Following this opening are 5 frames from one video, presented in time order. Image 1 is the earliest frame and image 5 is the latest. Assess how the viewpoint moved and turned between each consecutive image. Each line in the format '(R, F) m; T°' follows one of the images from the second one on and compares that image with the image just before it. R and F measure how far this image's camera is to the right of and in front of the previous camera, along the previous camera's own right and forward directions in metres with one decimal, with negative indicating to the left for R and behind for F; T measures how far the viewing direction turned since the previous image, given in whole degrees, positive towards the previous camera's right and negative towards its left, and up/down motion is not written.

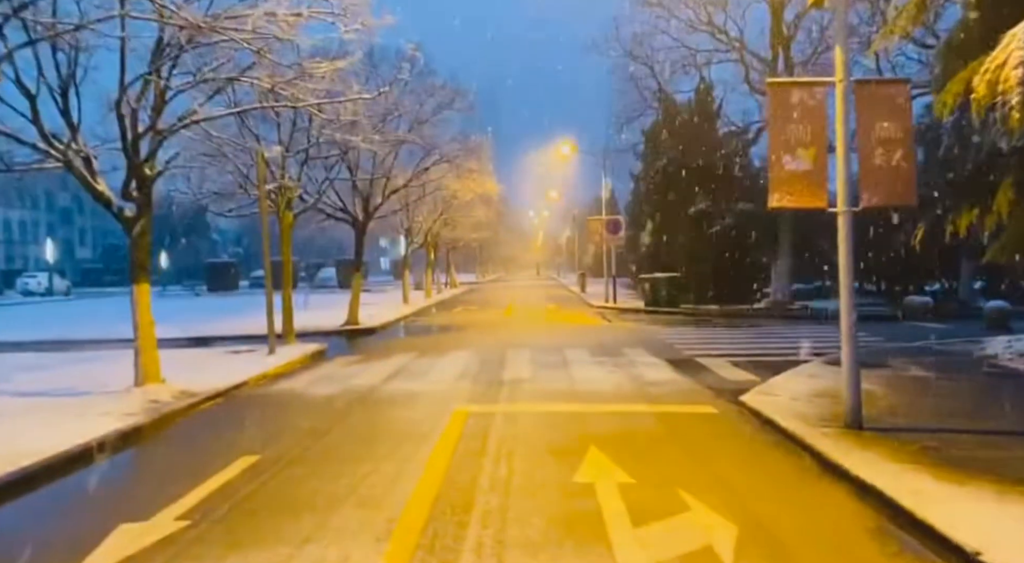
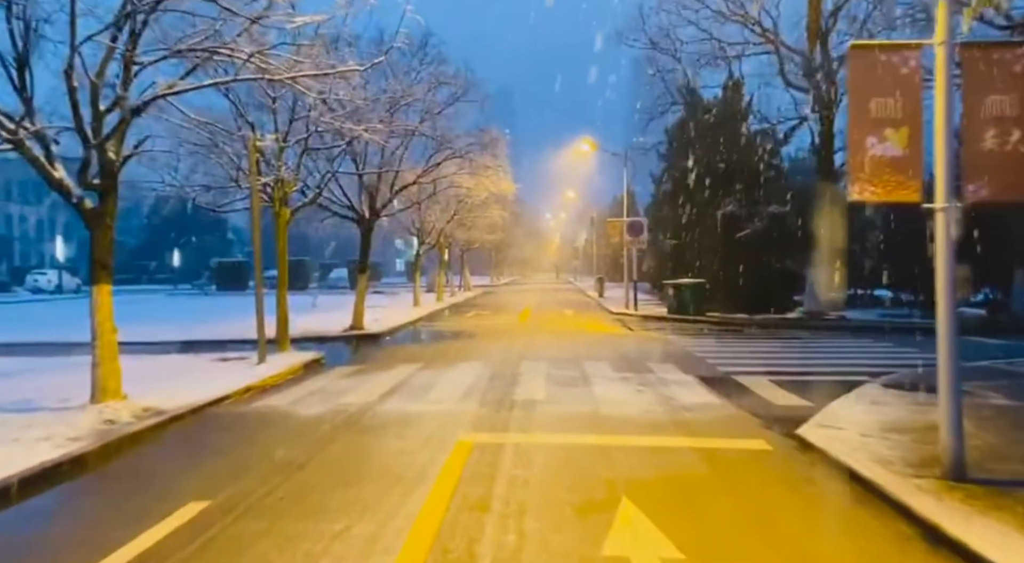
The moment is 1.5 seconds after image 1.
(0.0, +1.8) m; -1°
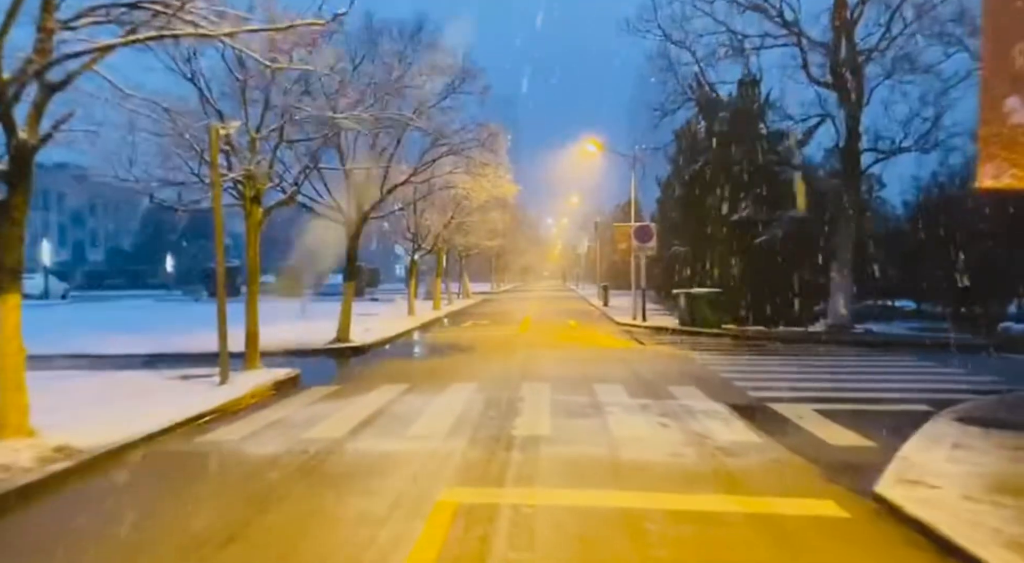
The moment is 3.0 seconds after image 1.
(0.0, +2.1) m; 0°
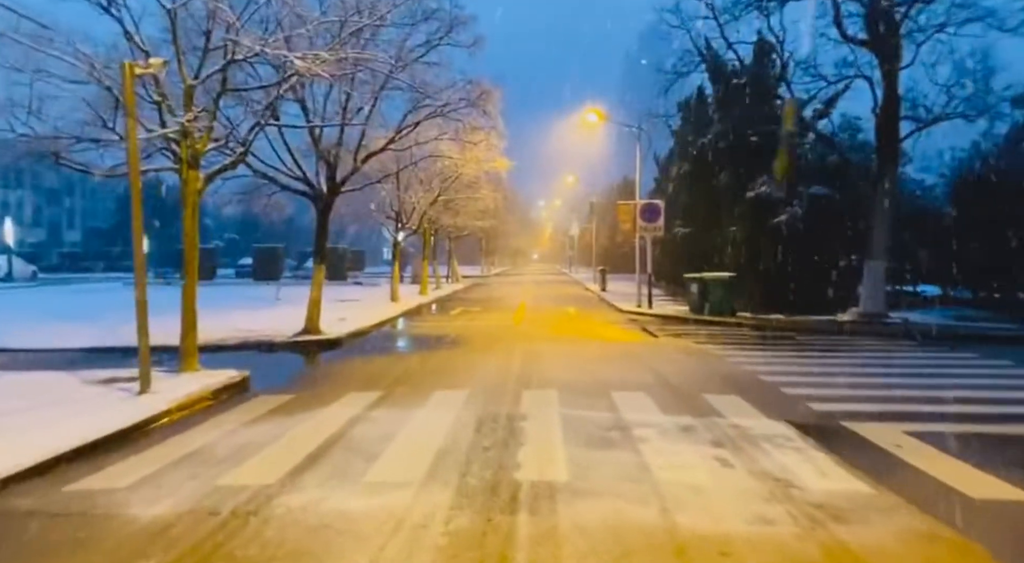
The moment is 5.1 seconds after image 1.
(-0.1, +3.0) m; +1°
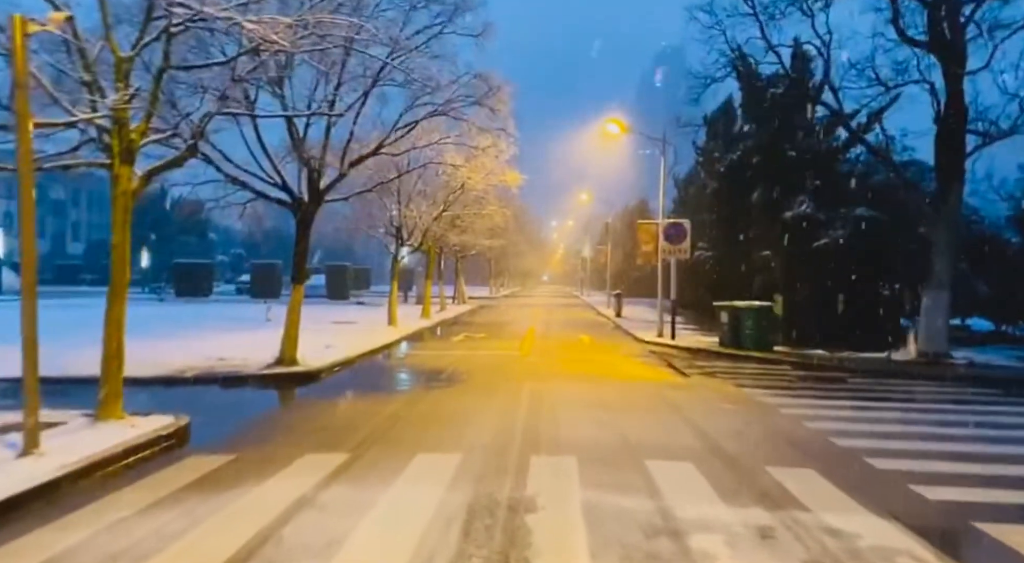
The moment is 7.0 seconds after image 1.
(0.0, +2.8) m; -1°
